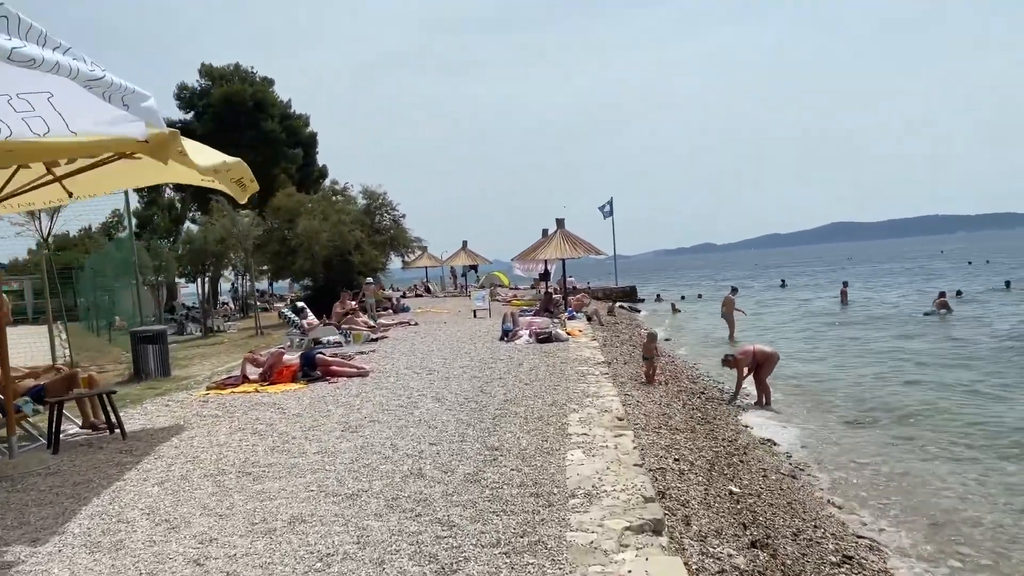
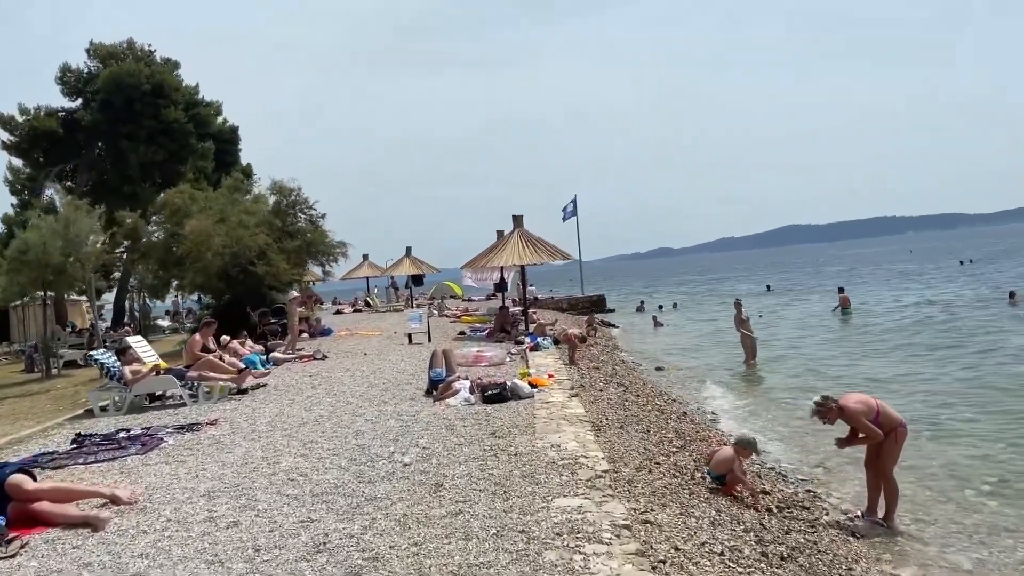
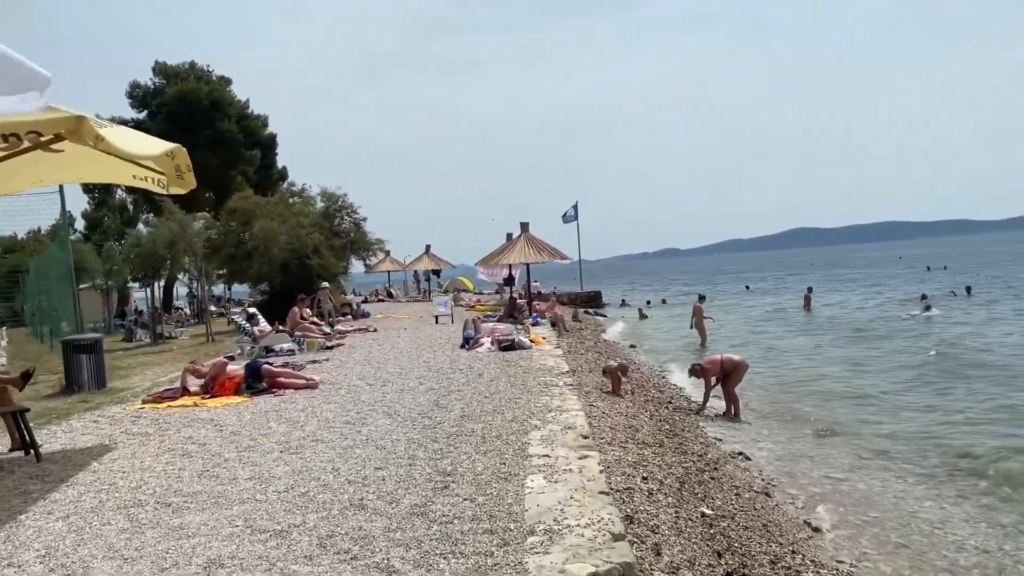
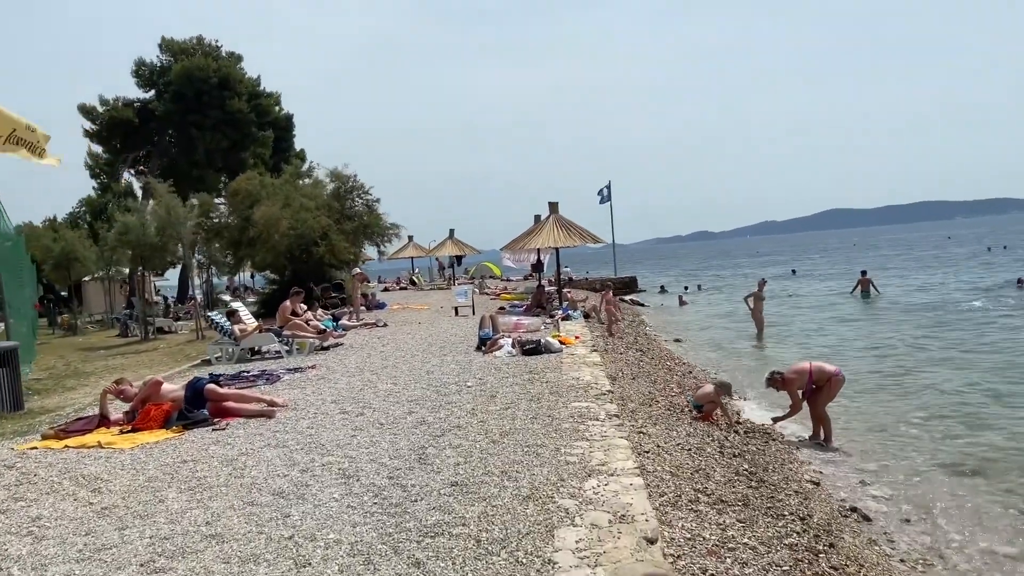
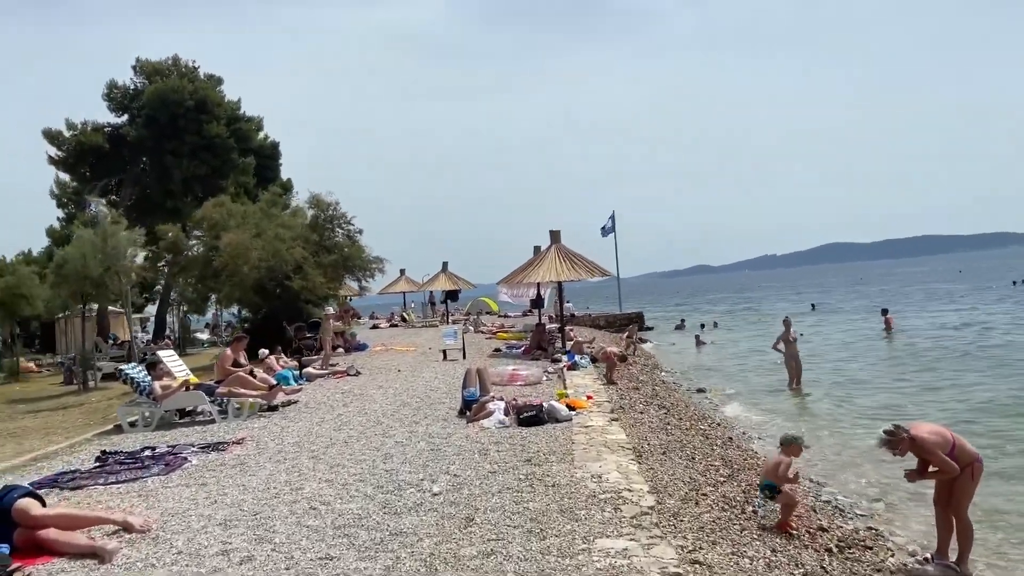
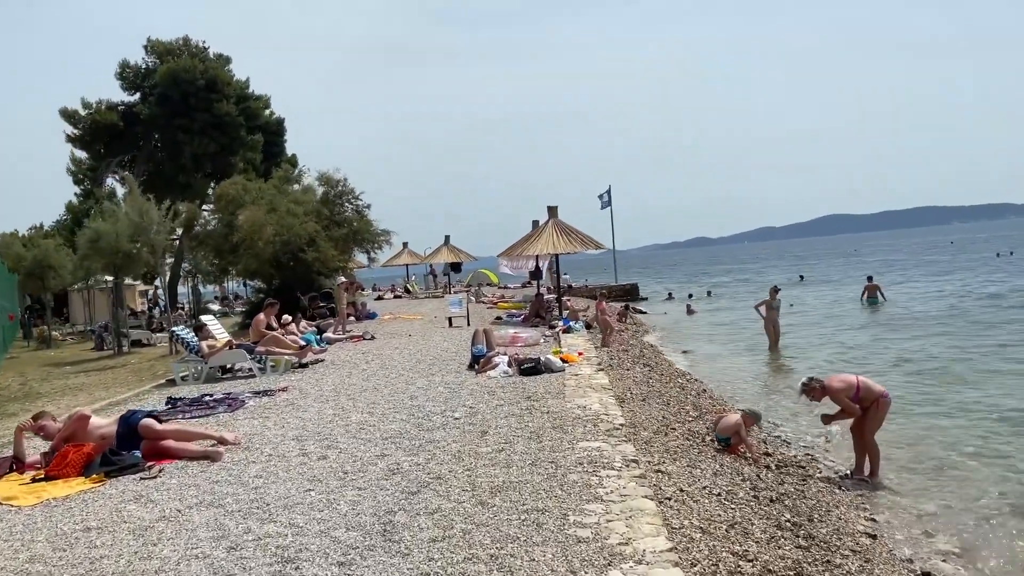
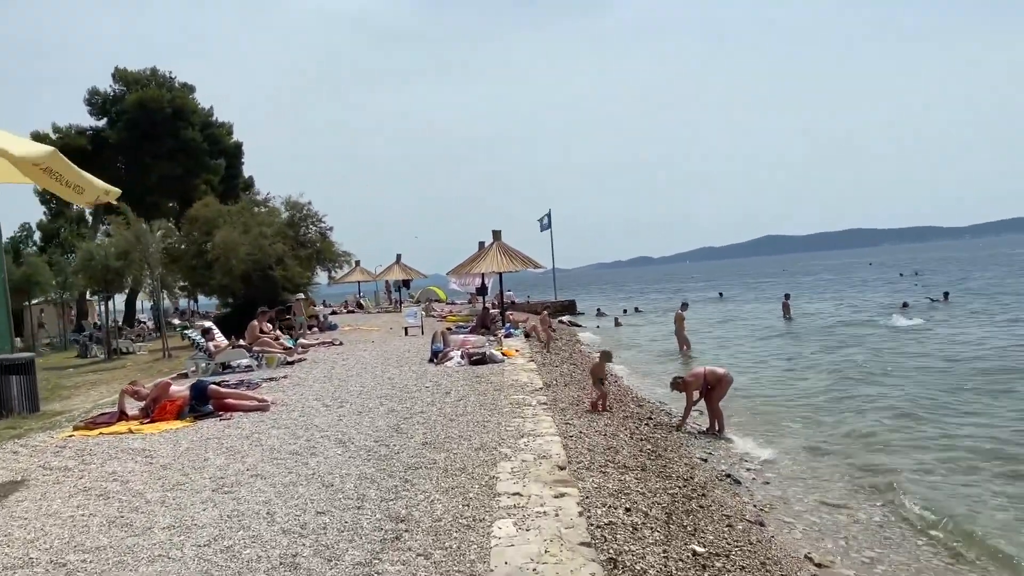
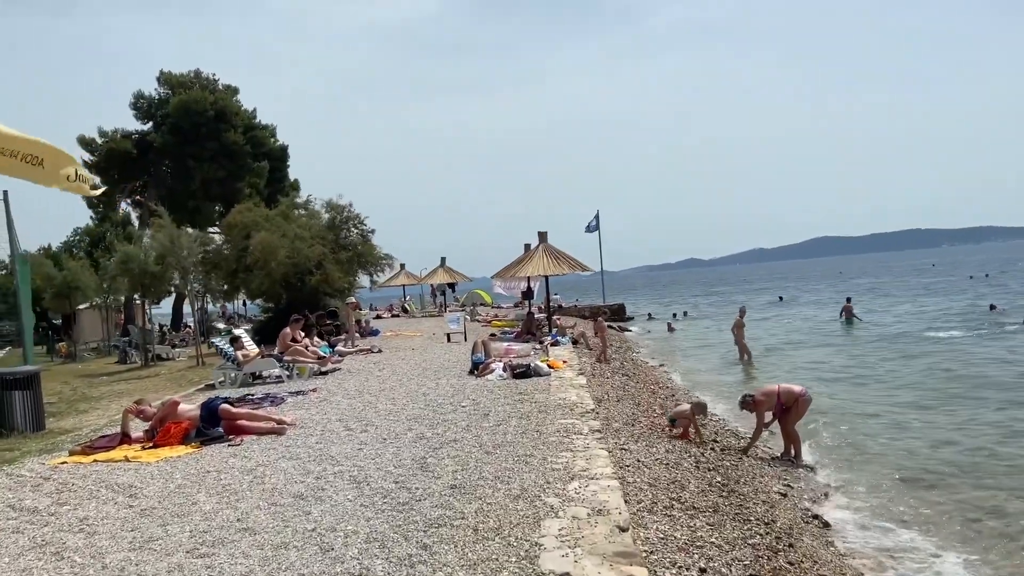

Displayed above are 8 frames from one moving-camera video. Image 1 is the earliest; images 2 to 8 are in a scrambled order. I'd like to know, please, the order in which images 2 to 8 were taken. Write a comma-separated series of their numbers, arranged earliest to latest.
3, 7, 8, 4, 6, 2, 5
